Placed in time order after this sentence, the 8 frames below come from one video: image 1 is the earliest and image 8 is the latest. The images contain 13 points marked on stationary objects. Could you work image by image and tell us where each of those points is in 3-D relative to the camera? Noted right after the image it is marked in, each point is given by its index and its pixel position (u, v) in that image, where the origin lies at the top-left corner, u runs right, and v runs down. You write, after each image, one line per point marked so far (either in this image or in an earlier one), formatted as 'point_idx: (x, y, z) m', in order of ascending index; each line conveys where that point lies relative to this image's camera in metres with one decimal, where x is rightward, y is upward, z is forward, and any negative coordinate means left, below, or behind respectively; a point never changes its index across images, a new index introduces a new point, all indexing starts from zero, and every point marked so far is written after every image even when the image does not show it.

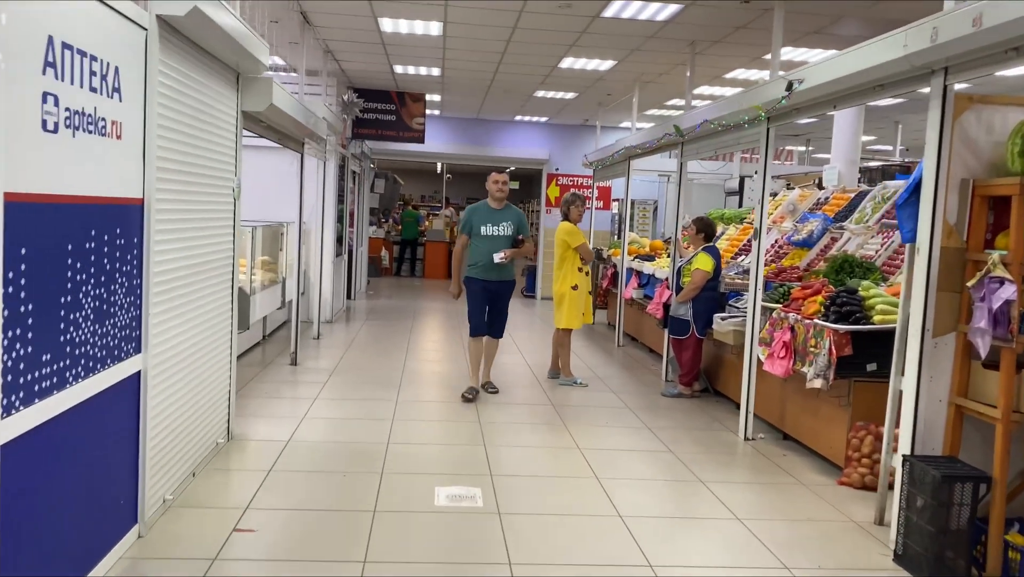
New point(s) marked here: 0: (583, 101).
0: (+0.9, +2.3, +10.3) m
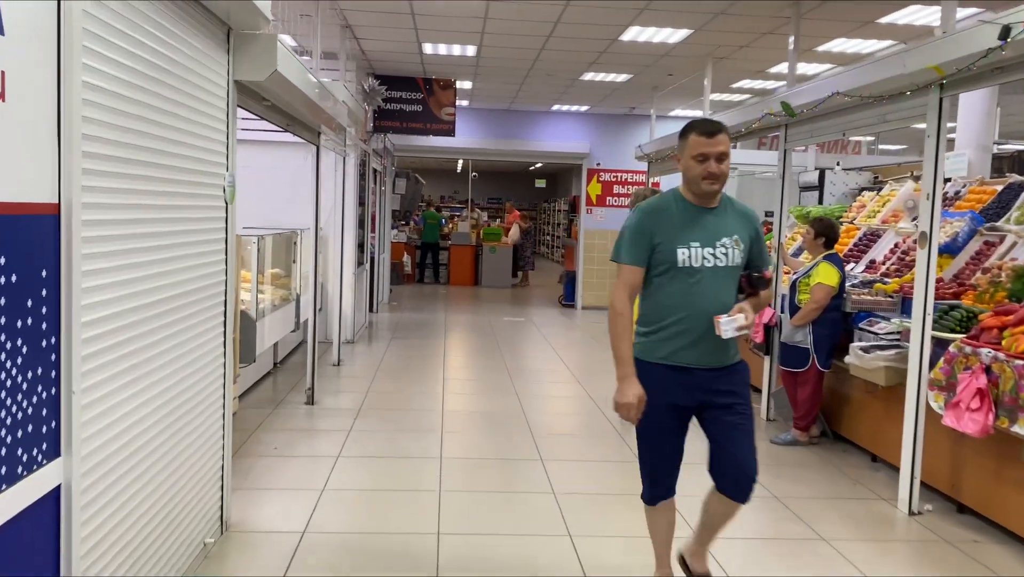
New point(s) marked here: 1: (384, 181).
0: (+1.3, +2.1, +9.0) m
1: (-1.6, +1.3, +10.6) m
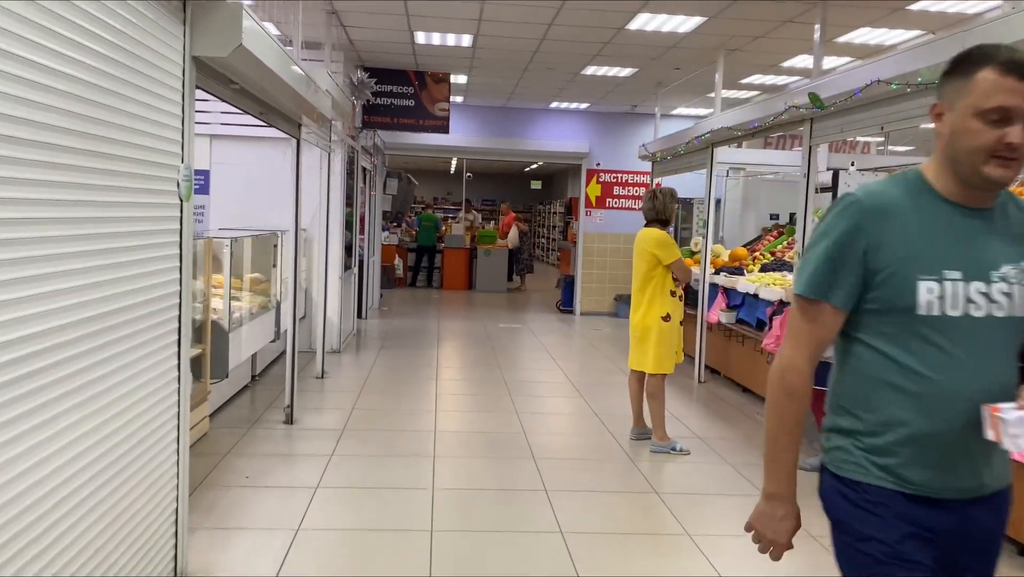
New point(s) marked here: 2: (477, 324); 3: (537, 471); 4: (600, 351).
0: (+1.3, +2.1, +8.6) m
1: (-1.6, +1.3, +10.1) m
2: (-0.4, -0.4, +9.9) m
3: (+0.1, -0.9, +4.2) m
4: (+0.9, -0.6, +8.3) m
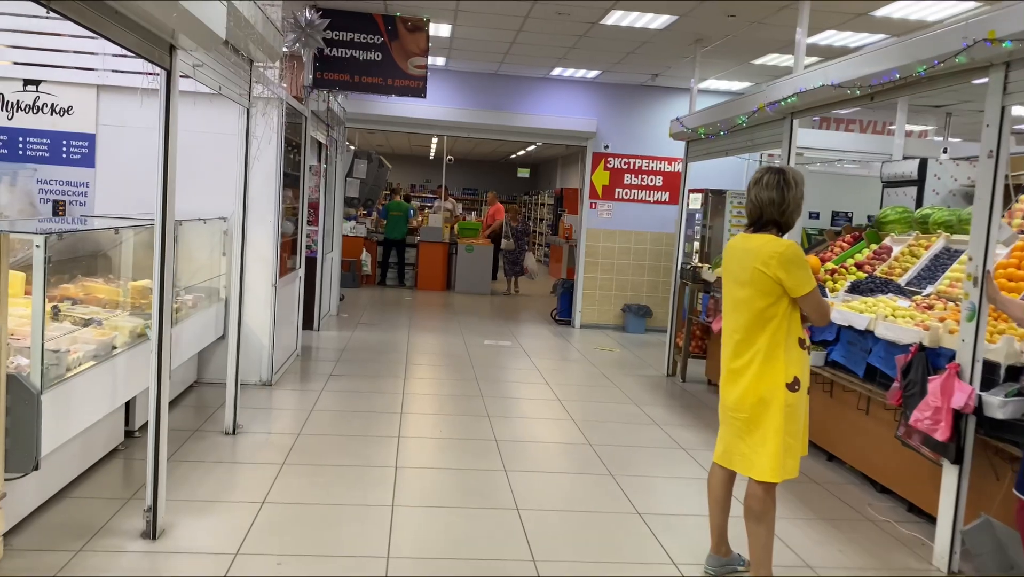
0: (+1.3, +2.0, +6.7) m
1: (-1.7, +1.2, +8.2) m
2: (-0.5, -0.5, +8.0) m
3: (+0.1, -1.0, +2.4) m
4: (+0.8, -0.7, +6.4) m
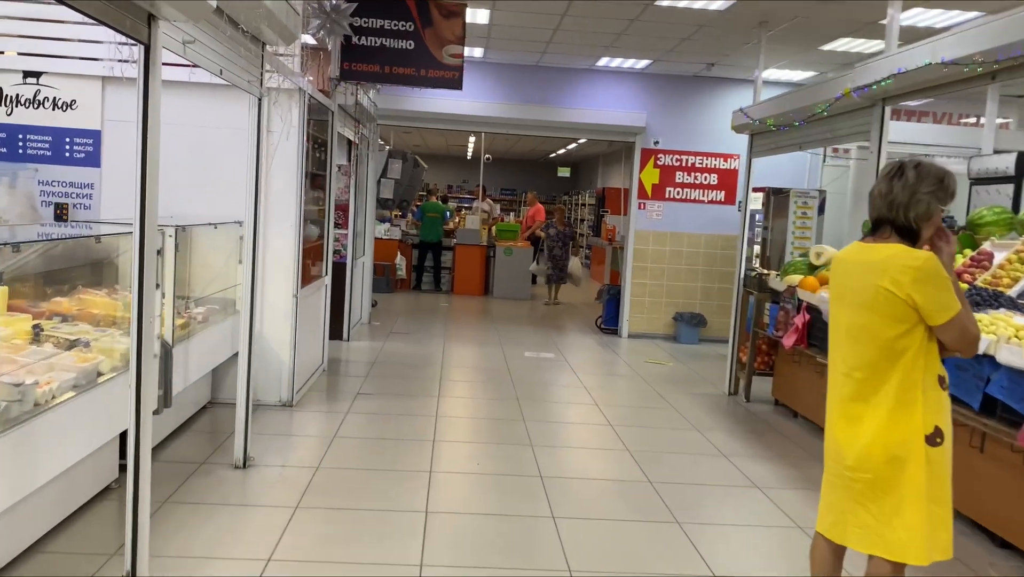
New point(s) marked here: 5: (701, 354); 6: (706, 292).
0: (+1.6, +1.9, +6.1) m
1: (-1.3, +1.2, +7.7) m
2: (-0.1, -0.5, +7.5) m
3: (+0.3, -1.1, +1.8) m
4: (+1.1, -0.8, +5.8) m
5: (+1.7, -0.6, +7.7) m
6: (+1.9, 0.0, +8.3) m
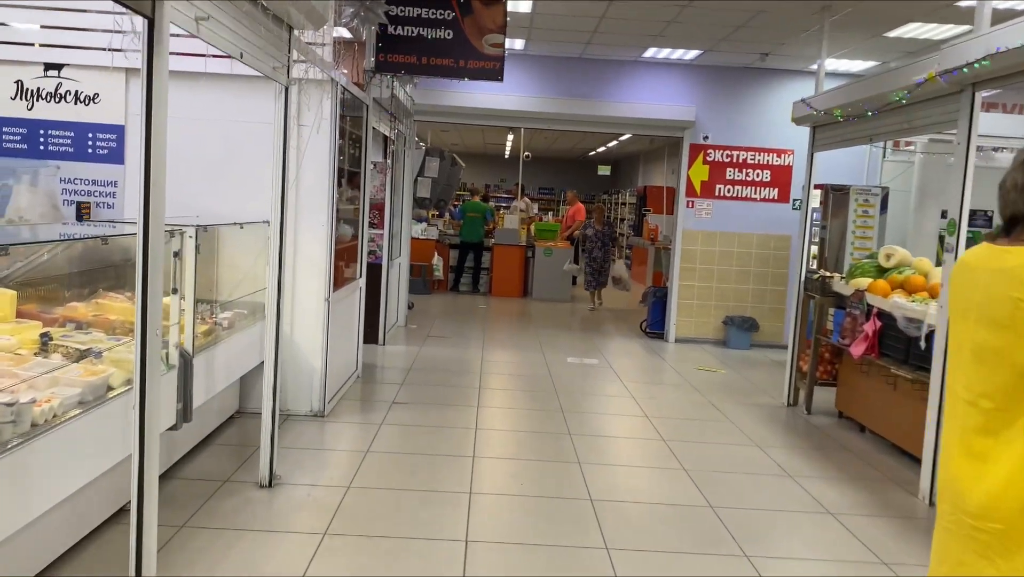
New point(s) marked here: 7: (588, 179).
0: (+1.9, +1.9, +5.7) m
1: (-1.0, +1.2, +7.4) m
2: (+0.2, -0.6, +7.2) m
3: (+0.4, -1.1, +1.4) m
4: (+1.4, -0.8, +5.4) m
5: (+2.1, -0.6, +7.3) m
6: (+2.3, -0.1, +7.9) m
7: (+1.8, +2.5, +19.9) m
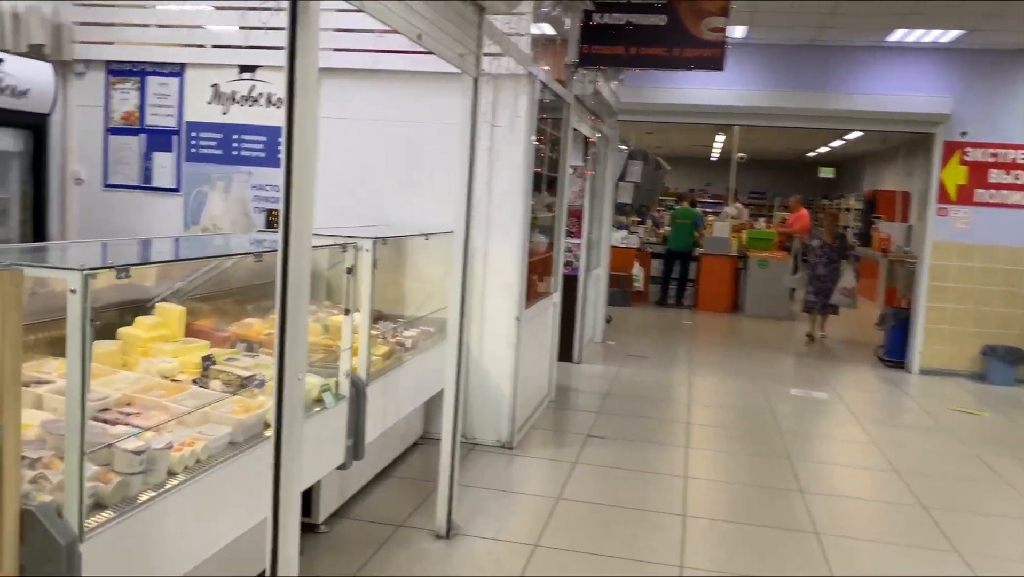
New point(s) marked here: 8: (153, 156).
0: (+3.1, +1.7, +4.5) m
1: (+0.7, +1.0, +6.8) m
2: (+1.8, -0.7, +6.3) m
3: (+0.6, -1.2, +0.7) m
4: (+2.5, -0.9, +4.4) m
5: (+3.6, -0.8, +6.0) m
6: (+4.0, -0.2, +6.6) m
7: (+6.2, +2.2, +18.4) m
8: (-1.8, +0.7, +4.4) m
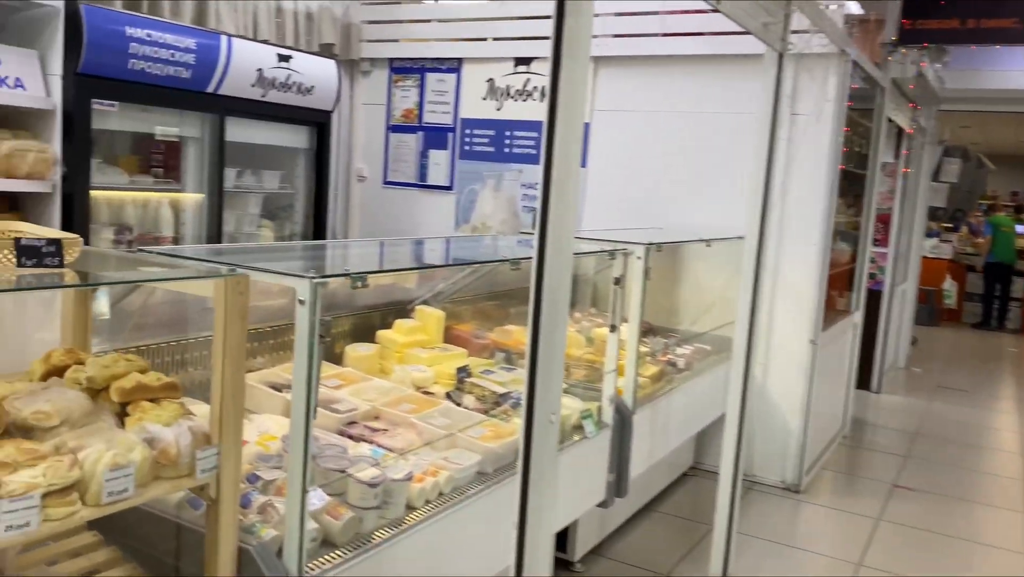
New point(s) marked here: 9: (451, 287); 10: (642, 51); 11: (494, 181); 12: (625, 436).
0: (+4.4, +1.5, +2.9) m
1: (+2.8, +0.9, +5.9) m
2: (+3.5, -0.8, +5.1) m
3: (+0.7, -1.3, +0.1) m
4: (+3.6, -1.1, +3.0) m
5: (+5.2, -1.0, +4.3) m
6: (+5.7, -0.5, +4.7) m
7: (+11.6, +1.8, +15.2) m
8: (-0.4, +0.7, +4.3) m
9: (-0.2, 0.0, +2.4) m
10: (+0.7, +1.0, +3.5) m
11: (-0.1, +0.5, +4.3) m
12: (+0.3, -0.4, +2.5) m
